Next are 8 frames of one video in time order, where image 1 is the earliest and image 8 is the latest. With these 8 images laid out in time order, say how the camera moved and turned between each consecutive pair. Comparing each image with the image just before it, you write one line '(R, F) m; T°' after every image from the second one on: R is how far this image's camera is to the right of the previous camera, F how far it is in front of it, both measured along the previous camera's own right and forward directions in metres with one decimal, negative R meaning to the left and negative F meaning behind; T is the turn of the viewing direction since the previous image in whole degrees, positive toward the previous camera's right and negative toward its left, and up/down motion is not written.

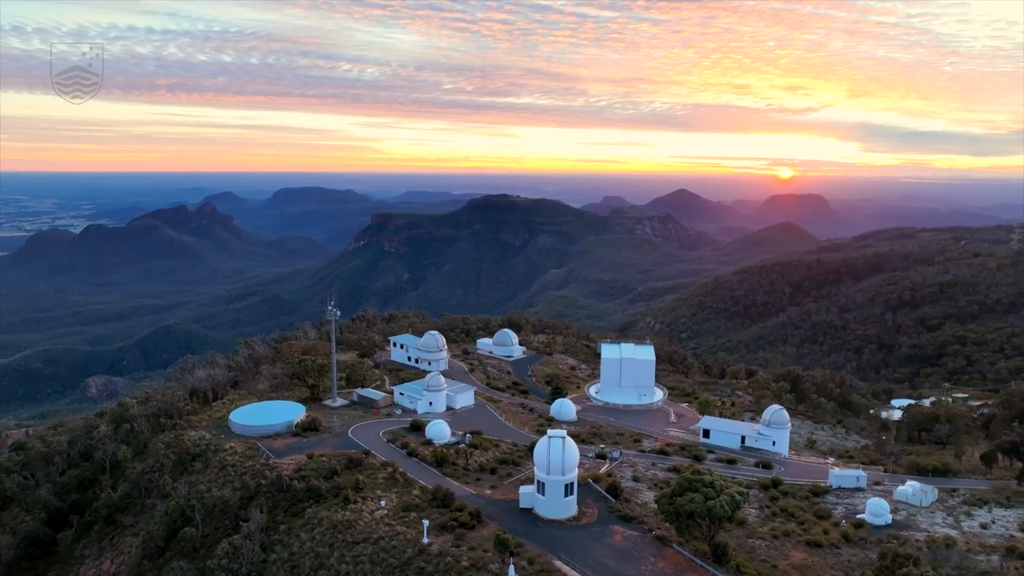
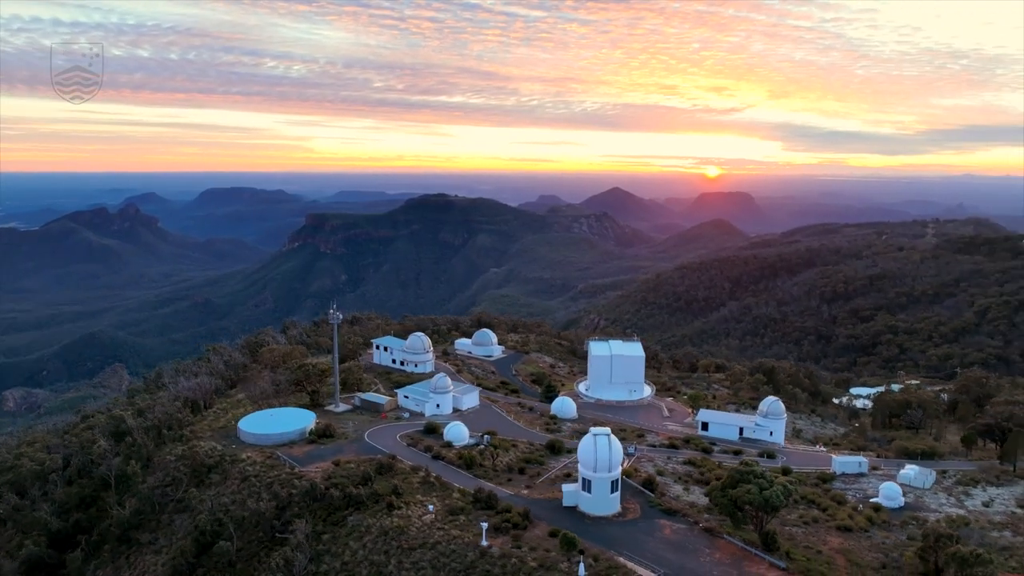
(-3.6, +0.1) m; +5°
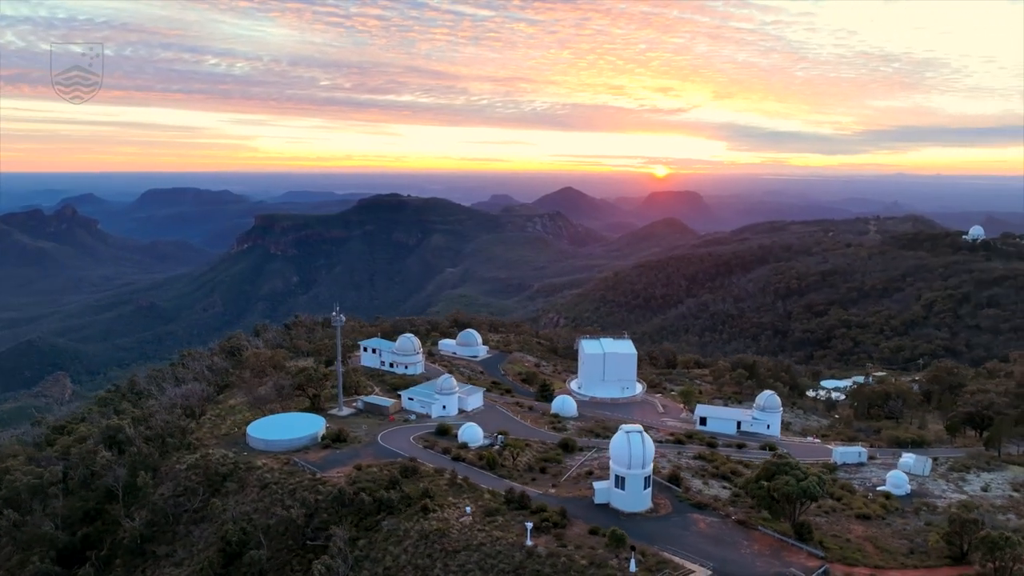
(-2.7, +0.1) m; +4°
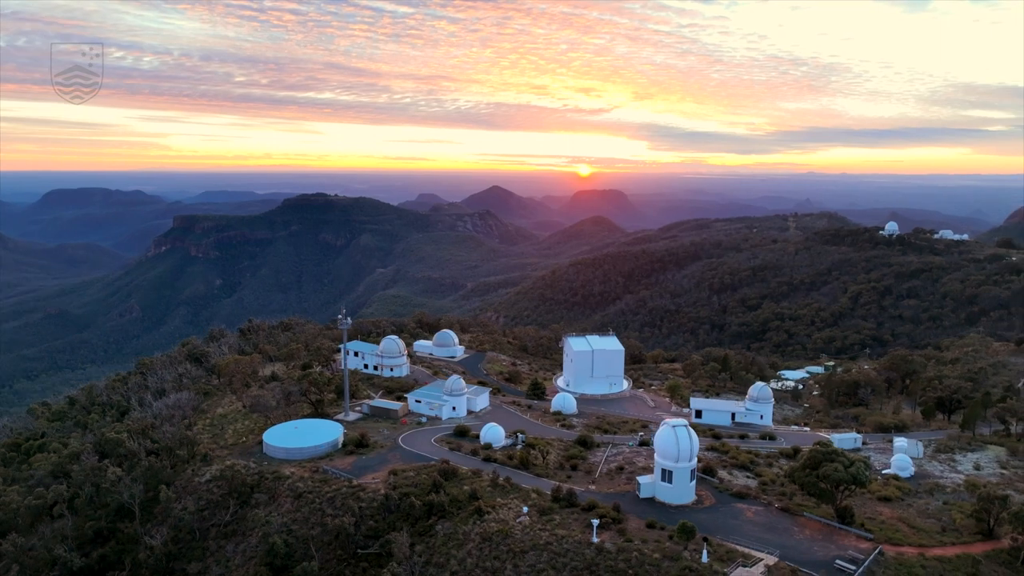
(-4.1, +0.2) m; +6°
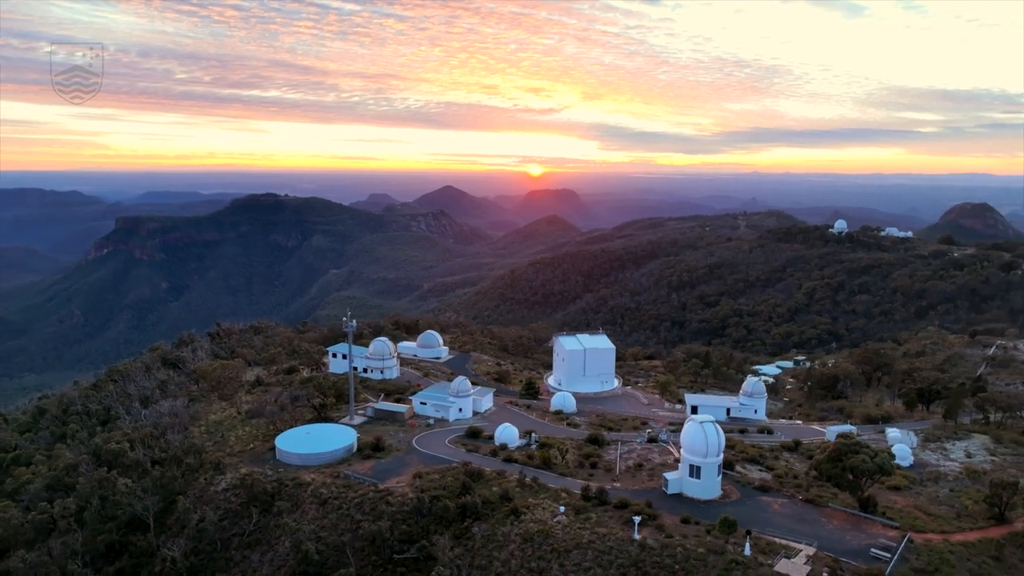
(-2.6, +0.1) m; +4°
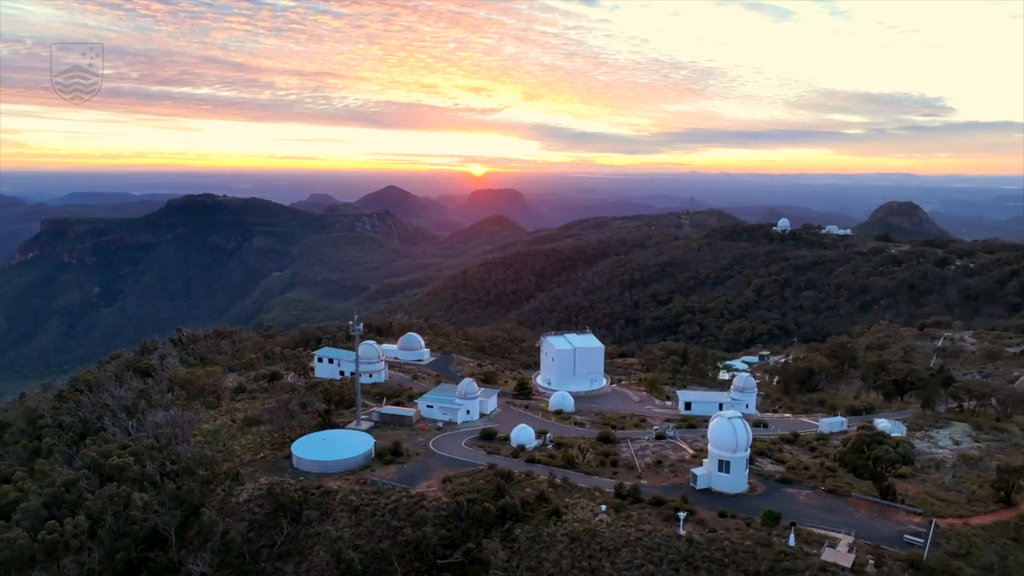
(-3.1, +0.1) m; +4°
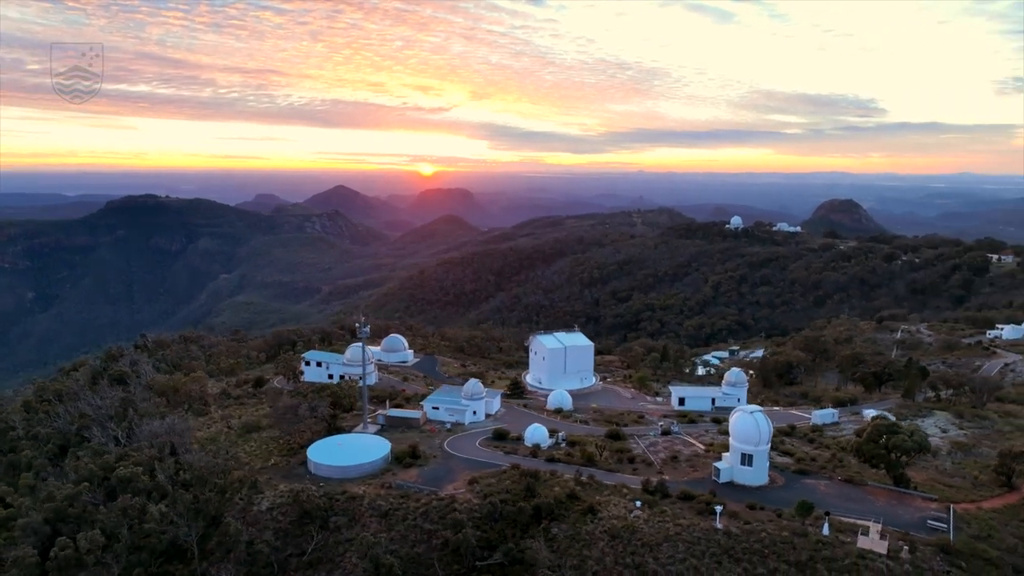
(-2.7, +0.1) m; +4°
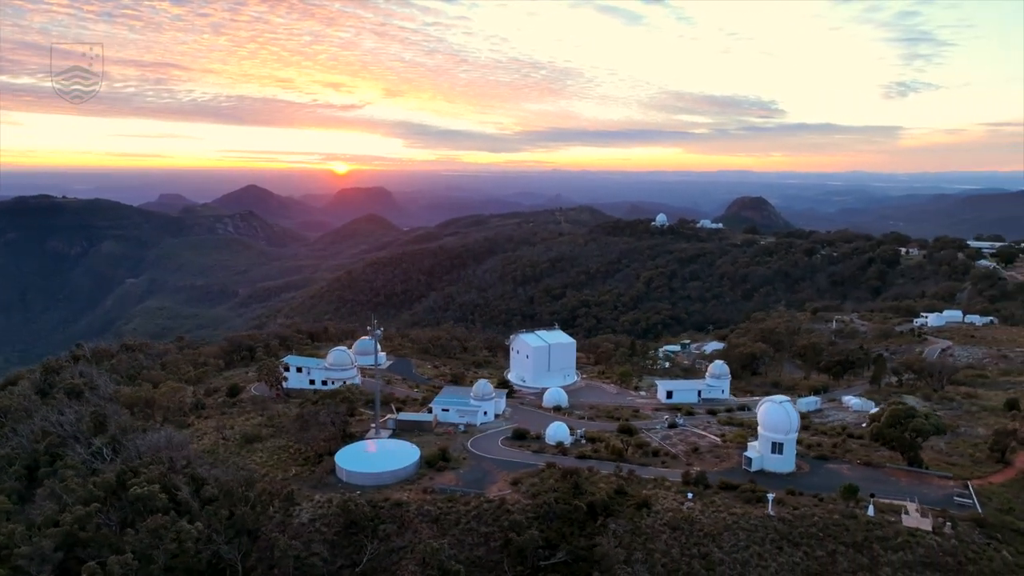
(-4.4, +0.3) m; +6°
